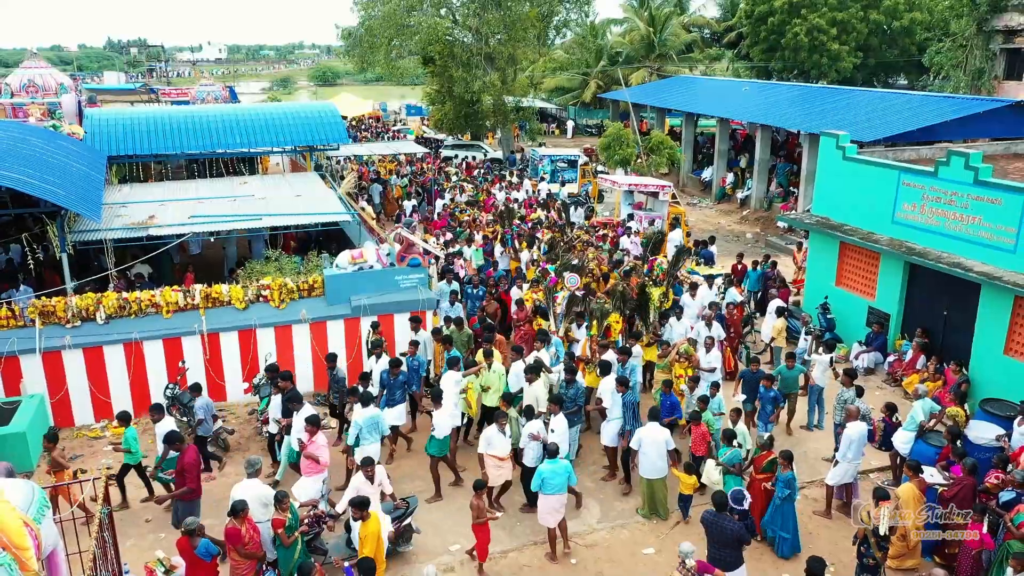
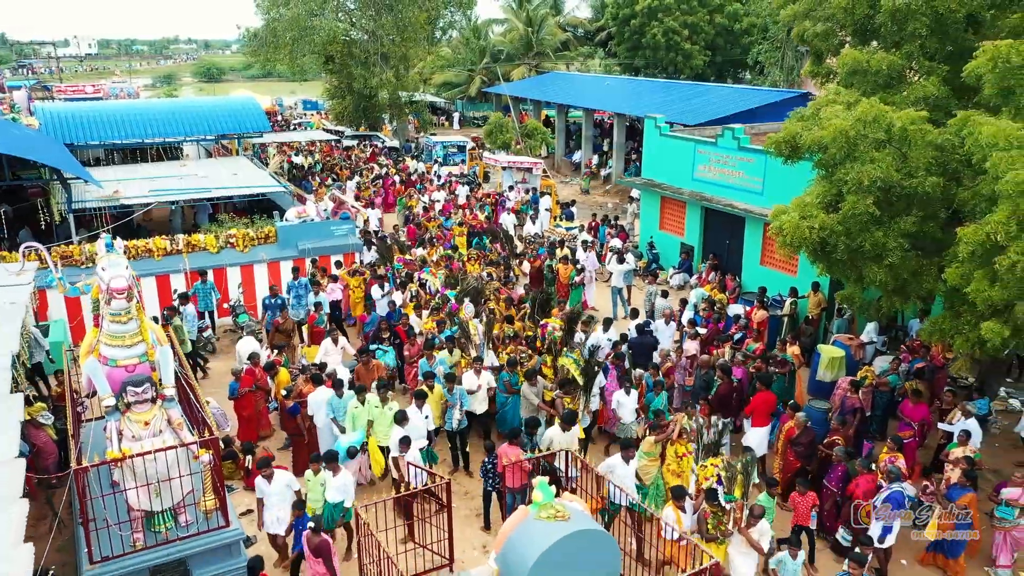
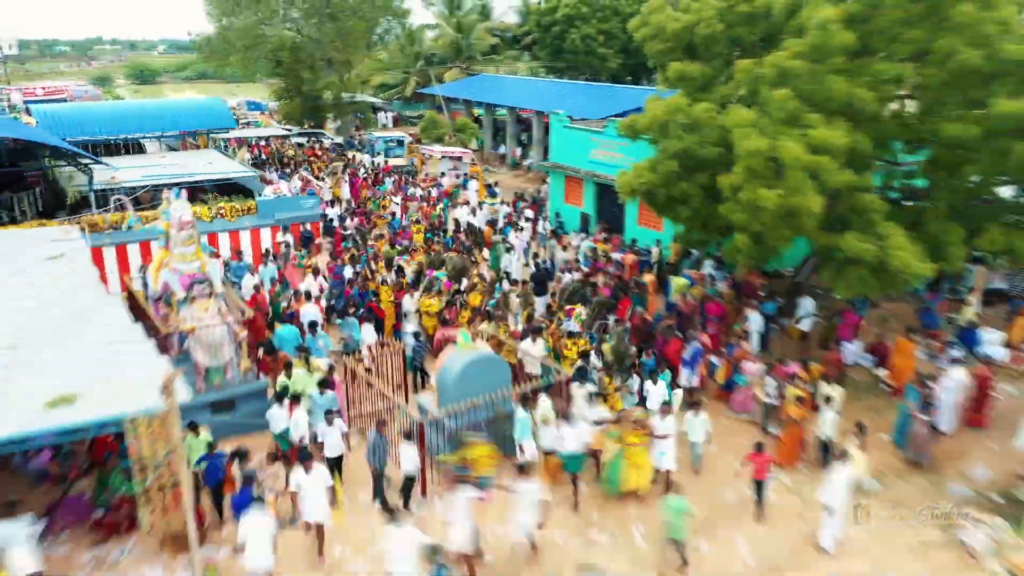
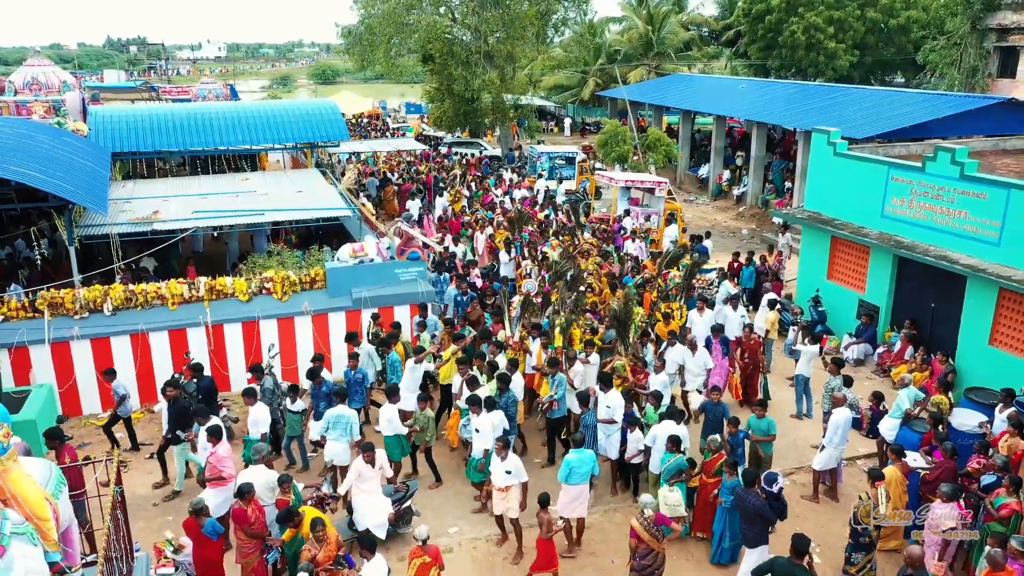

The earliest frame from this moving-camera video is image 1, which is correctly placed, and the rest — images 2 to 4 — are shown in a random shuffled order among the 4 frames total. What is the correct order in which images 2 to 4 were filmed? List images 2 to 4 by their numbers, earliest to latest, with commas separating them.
4, 2, 3
